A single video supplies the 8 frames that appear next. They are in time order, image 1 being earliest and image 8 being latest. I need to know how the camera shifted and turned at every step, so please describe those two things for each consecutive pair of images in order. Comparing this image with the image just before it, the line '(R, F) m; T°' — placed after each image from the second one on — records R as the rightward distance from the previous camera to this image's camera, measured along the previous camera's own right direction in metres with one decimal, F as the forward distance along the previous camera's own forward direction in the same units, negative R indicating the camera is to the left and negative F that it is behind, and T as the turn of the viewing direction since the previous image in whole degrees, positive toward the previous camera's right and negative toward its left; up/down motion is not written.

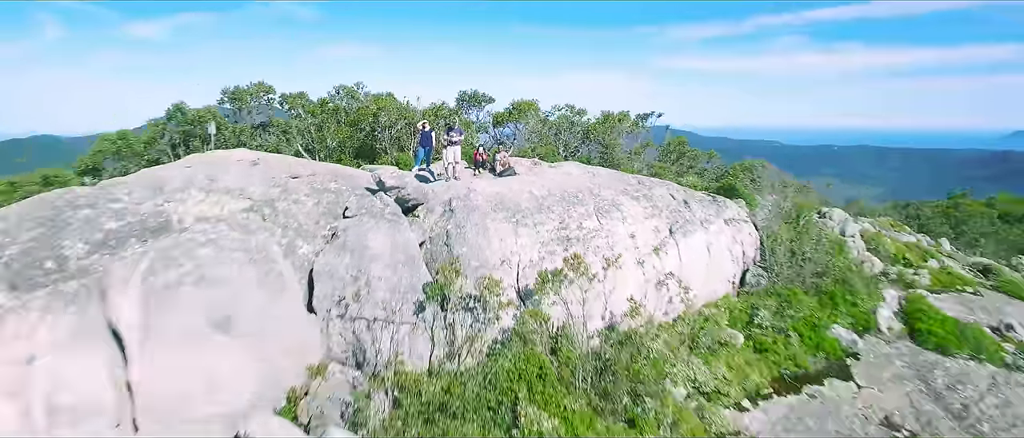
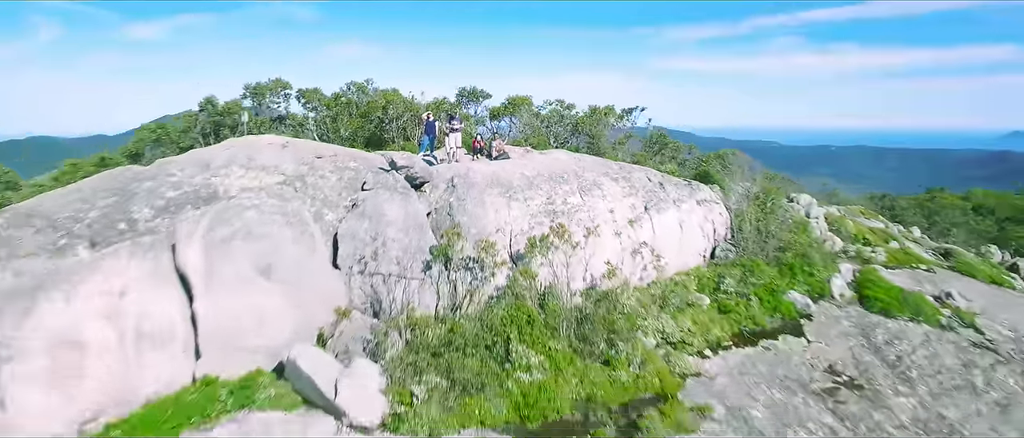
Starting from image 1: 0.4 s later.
(+0.1, -1.3) m; 0°
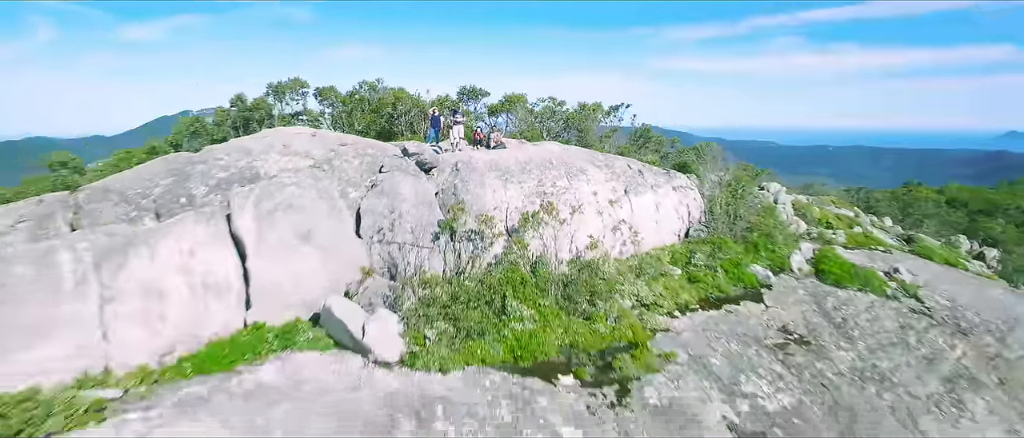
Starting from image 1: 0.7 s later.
(0.0, -1.6) m; 0°
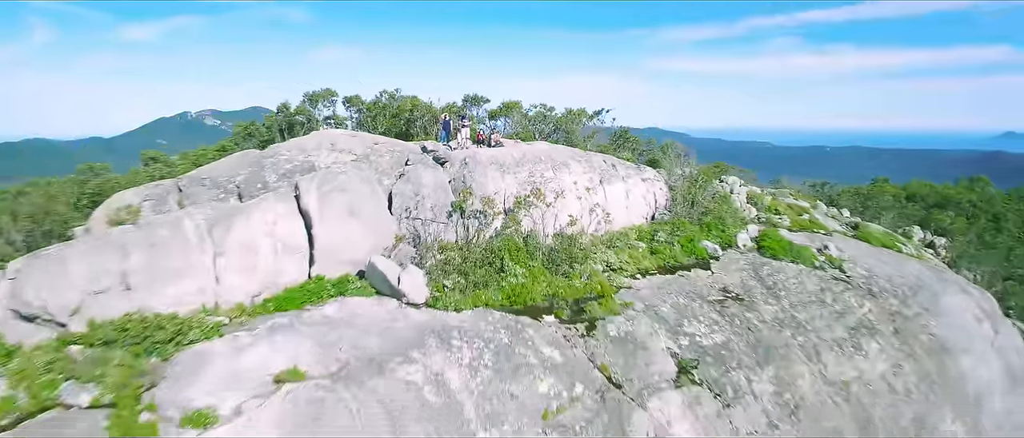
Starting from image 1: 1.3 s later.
(0.0, -3.0) m; 0°
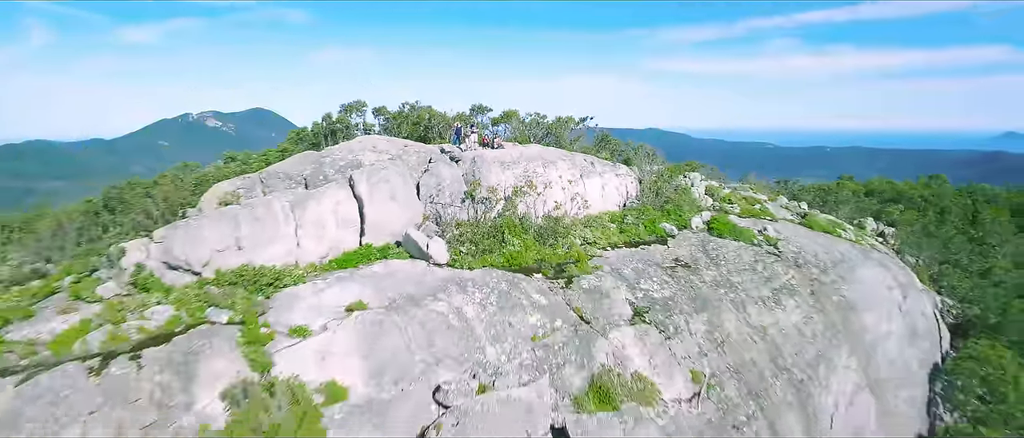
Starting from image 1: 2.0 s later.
(0.0, -4.1) m; 0°
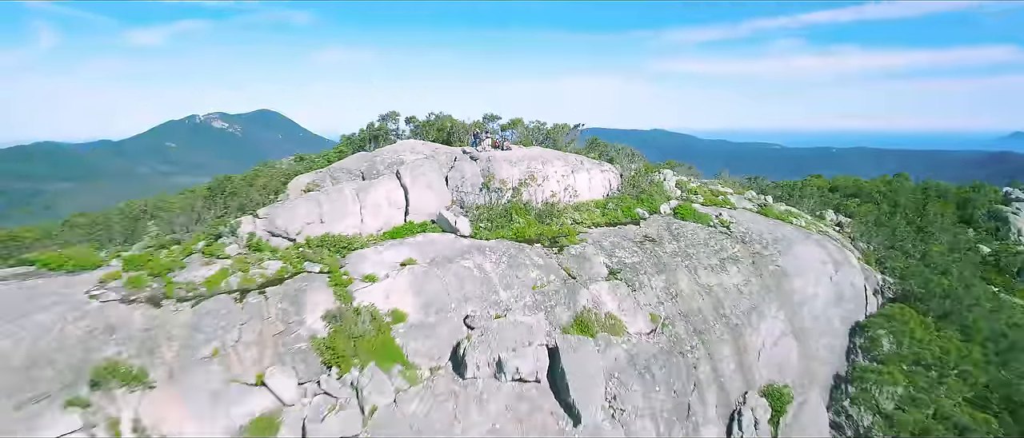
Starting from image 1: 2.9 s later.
(-0.1, -5.3) m; 0°
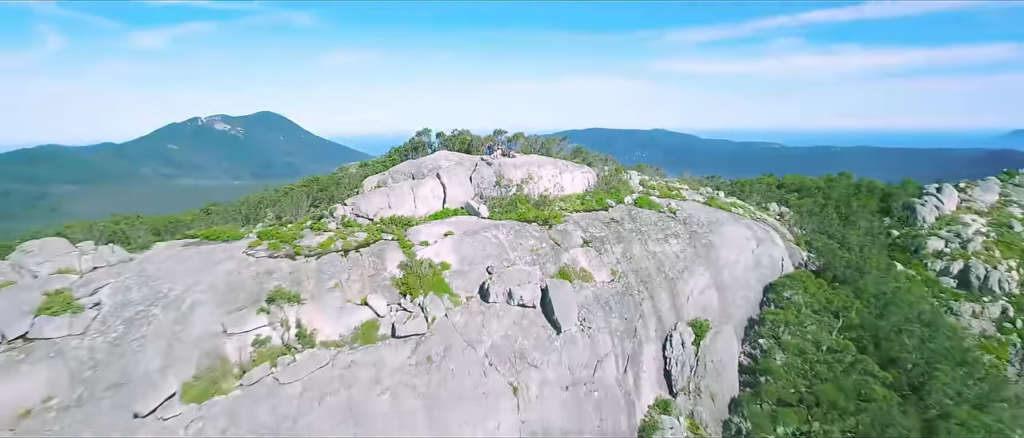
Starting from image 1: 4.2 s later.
(-0.2, -9.4) m; 0°
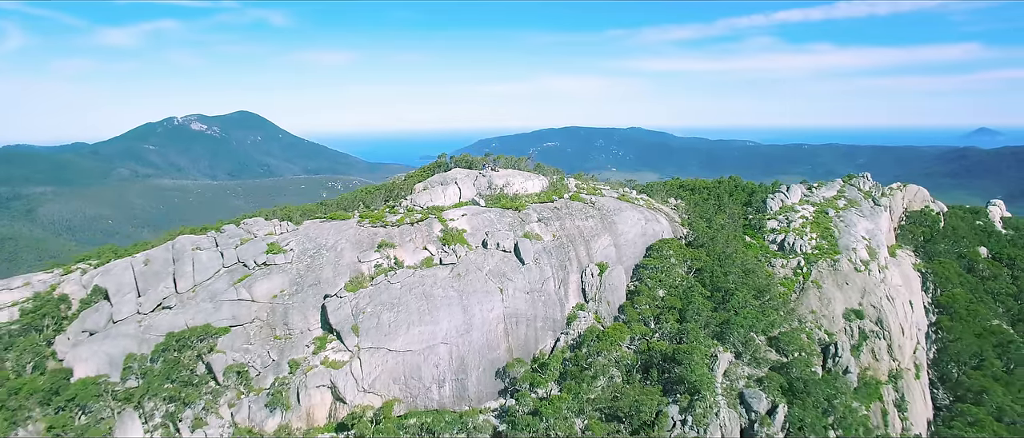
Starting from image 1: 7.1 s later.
(-0.6, -23.5) m; +2°
